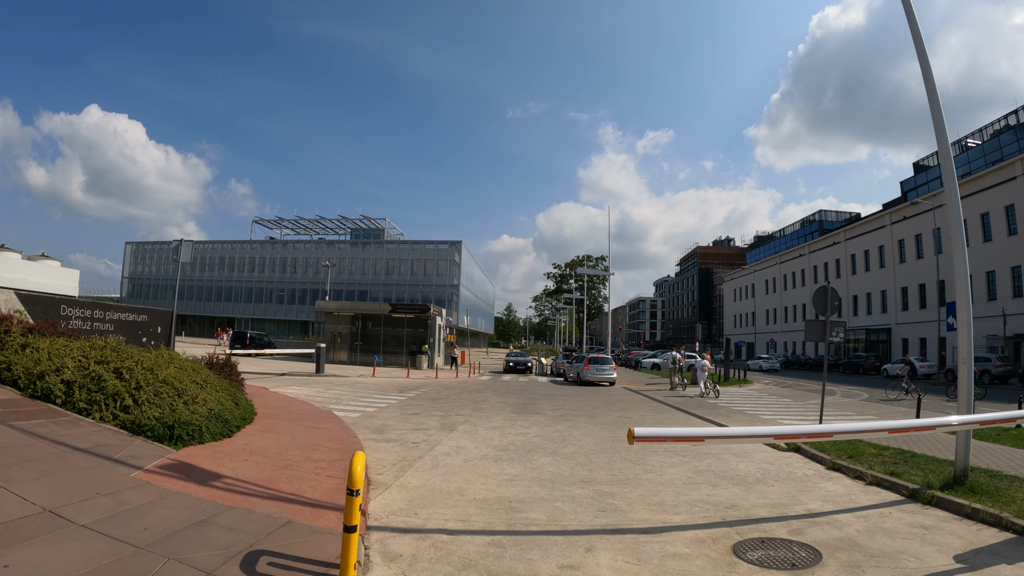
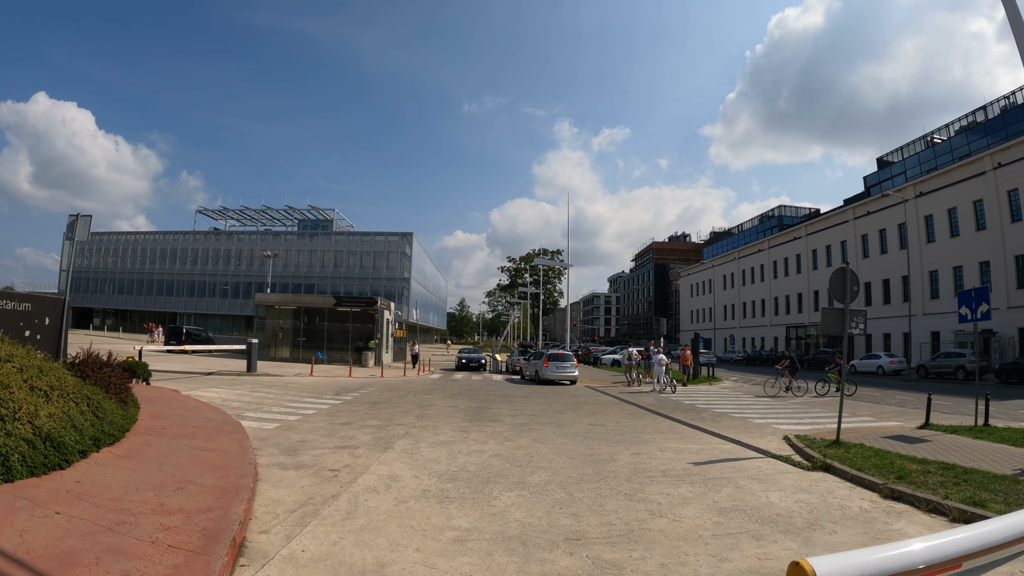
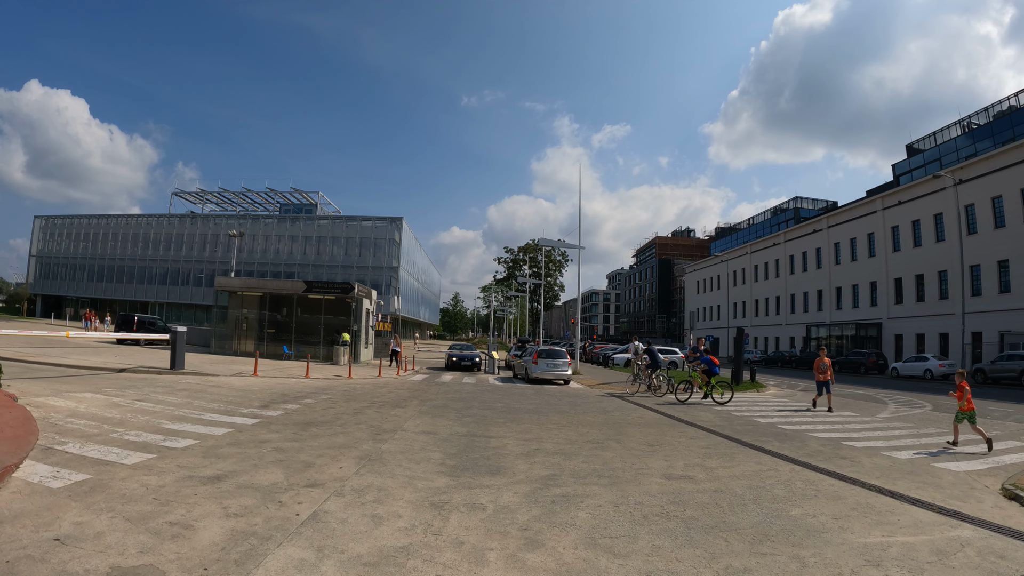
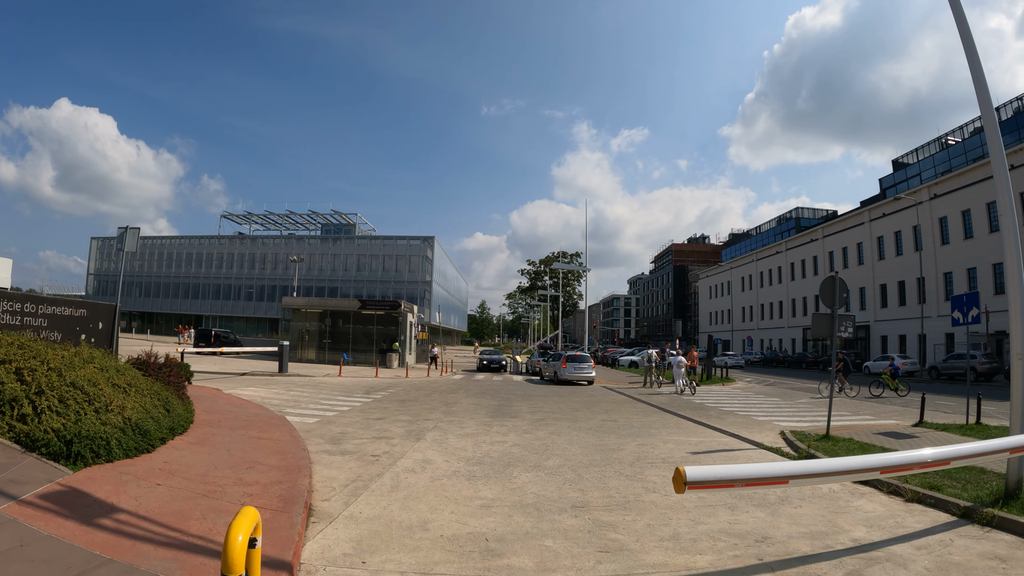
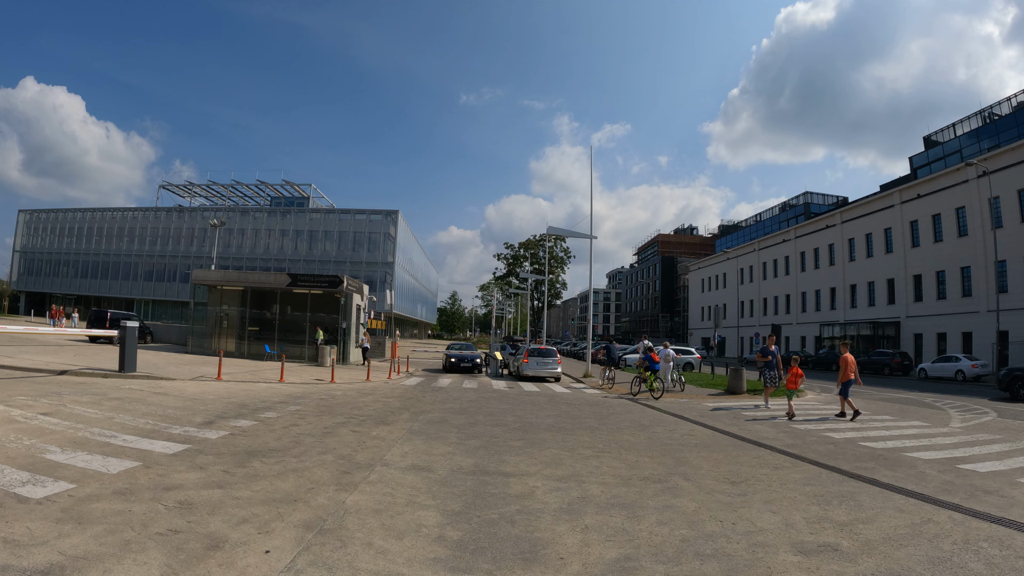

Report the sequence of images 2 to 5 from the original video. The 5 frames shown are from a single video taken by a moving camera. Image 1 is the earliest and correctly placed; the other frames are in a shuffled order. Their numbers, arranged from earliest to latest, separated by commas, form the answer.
4, 2, 3, 5
